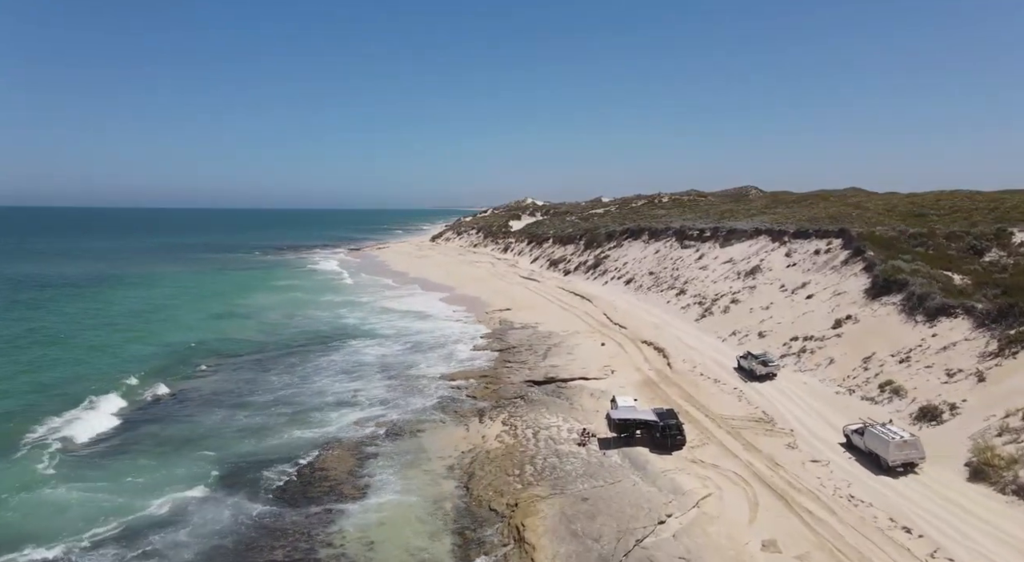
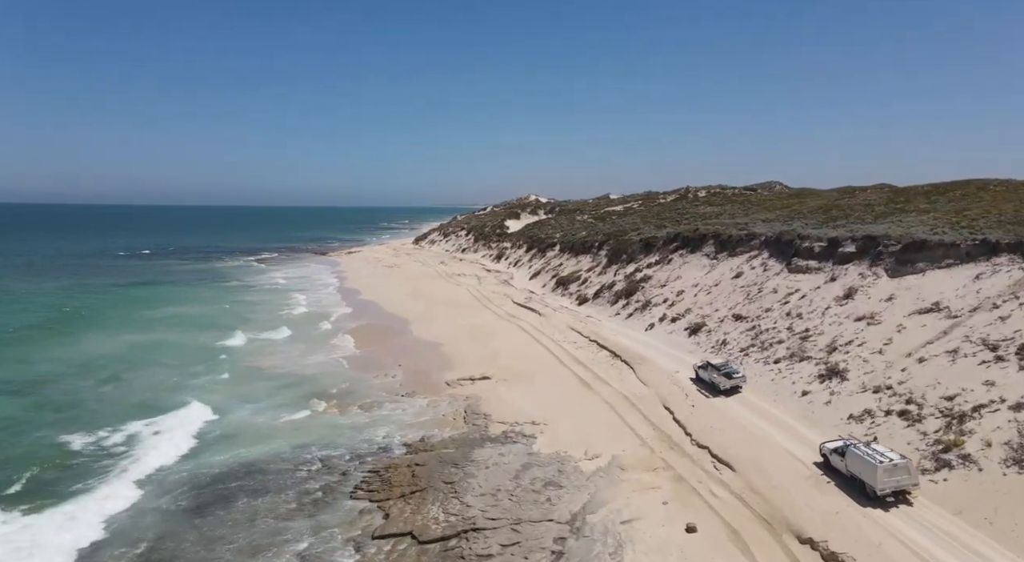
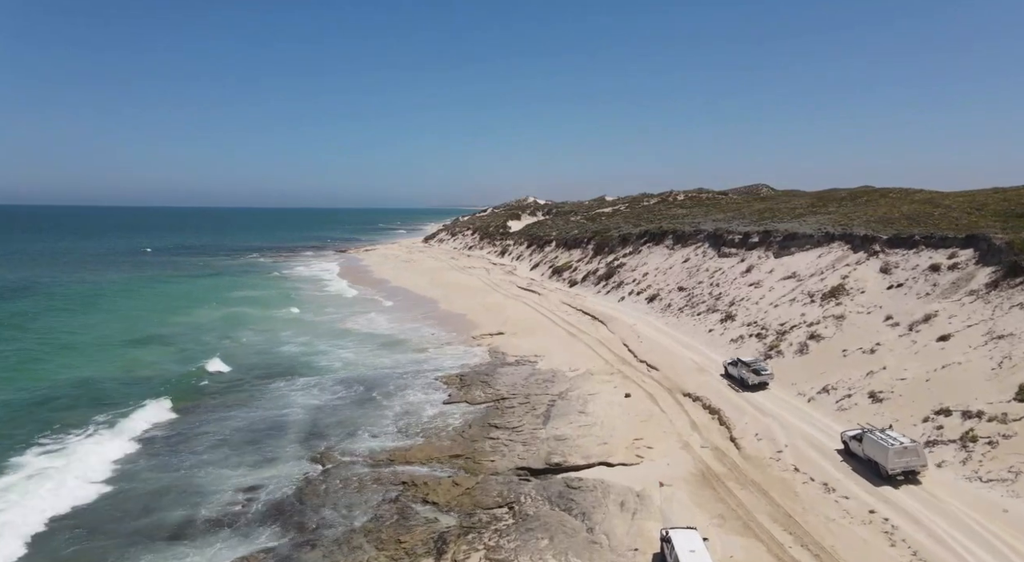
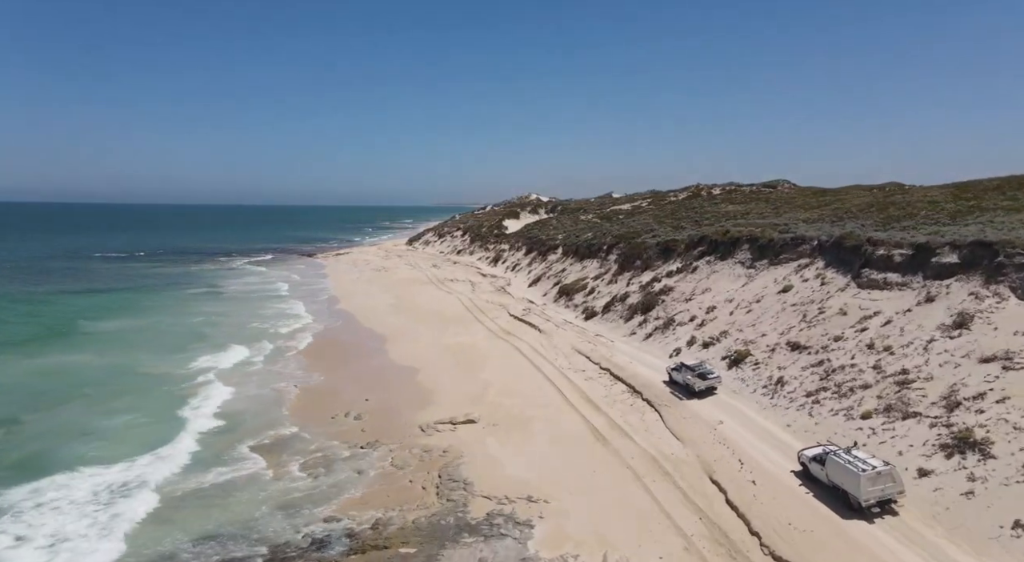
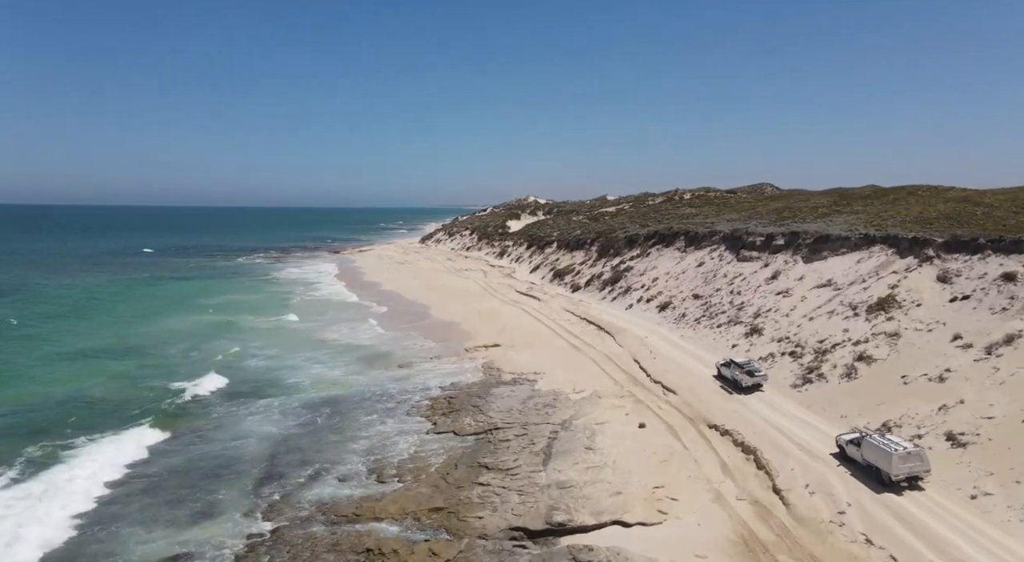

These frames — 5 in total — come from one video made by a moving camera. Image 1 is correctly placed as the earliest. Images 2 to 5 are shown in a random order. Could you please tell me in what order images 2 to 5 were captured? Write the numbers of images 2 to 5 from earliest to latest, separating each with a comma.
3, 5, 2, 4
